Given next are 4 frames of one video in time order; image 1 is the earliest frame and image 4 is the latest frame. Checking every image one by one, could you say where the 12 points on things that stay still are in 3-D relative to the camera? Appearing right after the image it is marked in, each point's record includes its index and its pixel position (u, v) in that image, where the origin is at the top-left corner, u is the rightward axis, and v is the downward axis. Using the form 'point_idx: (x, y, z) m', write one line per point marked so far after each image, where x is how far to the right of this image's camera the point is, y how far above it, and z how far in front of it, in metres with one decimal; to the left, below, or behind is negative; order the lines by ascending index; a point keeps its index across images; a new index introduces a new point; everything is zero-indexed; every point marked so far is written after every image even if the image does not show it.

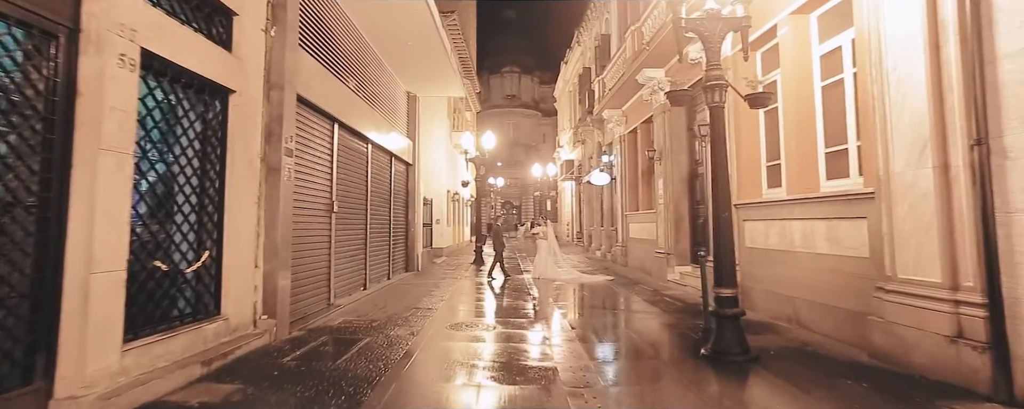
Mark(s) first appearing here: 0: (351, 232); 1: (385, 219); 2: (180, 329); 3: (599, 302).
0: (-2.9, -0.5, +8.4) m
1: (-2.9, -0.4, +10.9) m
2: (-2.7, -1.0, +3.8) m
3: (+1.7, -1.8, +9.0) m
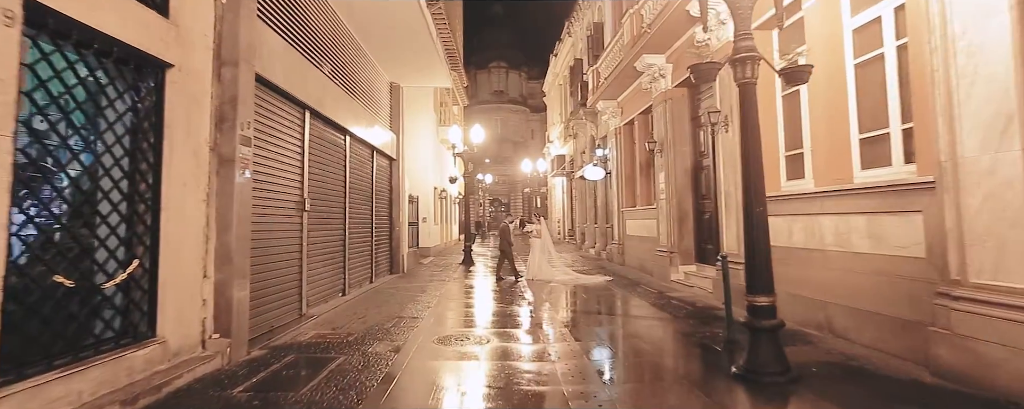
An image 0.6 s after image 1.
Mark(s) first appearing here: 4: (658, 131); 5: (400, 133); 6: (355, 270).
0: (-3.0, -0.5, +7.6) m
1: (-3.1, -0.3, +10.1) m
2: (-2.7, -1.0, +3.0) m
3: (+1.5, -1.8, +8.3) m
4: (+3.2, +1.6, +10.3) m
5: (-3.1, +1.9, +12.8) m
6: (-3.0, -1.3, +9.1) m
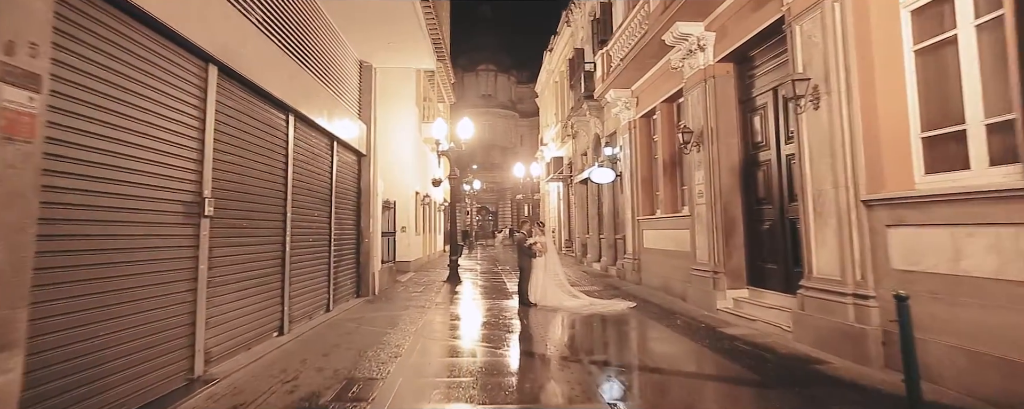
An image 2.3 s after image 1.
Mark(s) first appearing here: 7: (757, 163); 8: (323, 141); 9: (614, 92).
0: (-2.9, -0.5, +5.3) m
1: (-3.1, -0.4, +7.9) m
2: (-2.5, -1.0, +0.8) m
3: (+1.6, -1.8, +6.1) m
4: (+3.2, +1.5, +8.3) m
5: (-3.2, +1.8, +10.6) m
6: (-3.0, -1.4, +6.8) m
7: (+3.8, +0.6, +7.3) m
8: (-3.2, +1.1, +8.0) m
9: (+2.6, +2.8, +11.9) m
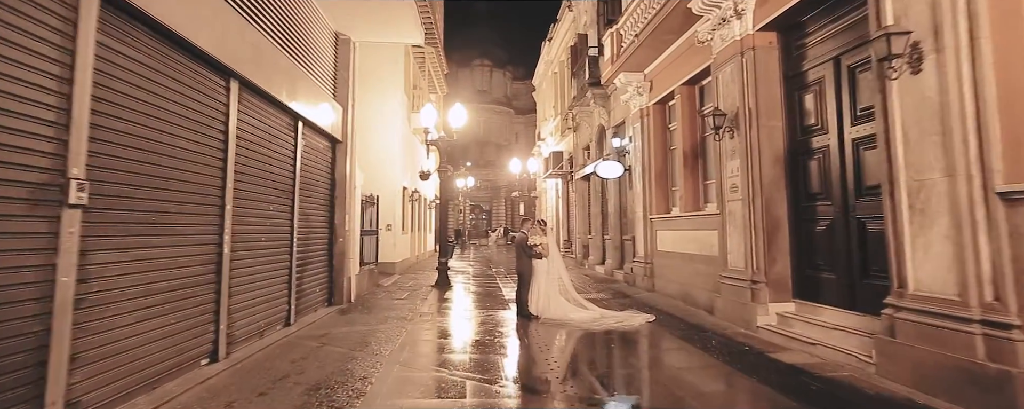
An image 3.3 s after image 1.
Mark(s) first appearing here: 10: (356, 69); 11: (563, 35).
0: (-2.9, -0.4, +4.0) m
1: (-3.1, -0.3, +6.5) m
2: (-2.5, -0.9, -0.5) m
3: (+1.6, -1.8, +4.9) m
4: (+3.2, +1.5, +7.0) m
5: (-3.2, +1.9, +9.3) m
6: (-3.0, -1.2, +5.5) m
7: (+3.8, +0.7, +6.1) m
8: (-3.2, +1.2, +6.6) m
9: (+2.5, +2.9, +10.6) m
10: (-3.2, +2.7, +9.7) m
11: (+2.0, +6.8, +18.9) m
